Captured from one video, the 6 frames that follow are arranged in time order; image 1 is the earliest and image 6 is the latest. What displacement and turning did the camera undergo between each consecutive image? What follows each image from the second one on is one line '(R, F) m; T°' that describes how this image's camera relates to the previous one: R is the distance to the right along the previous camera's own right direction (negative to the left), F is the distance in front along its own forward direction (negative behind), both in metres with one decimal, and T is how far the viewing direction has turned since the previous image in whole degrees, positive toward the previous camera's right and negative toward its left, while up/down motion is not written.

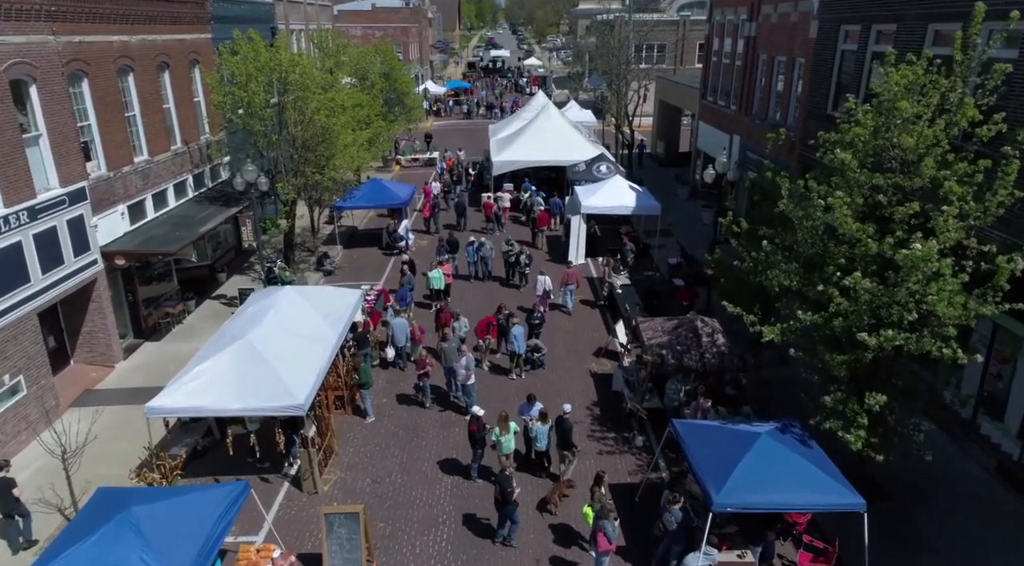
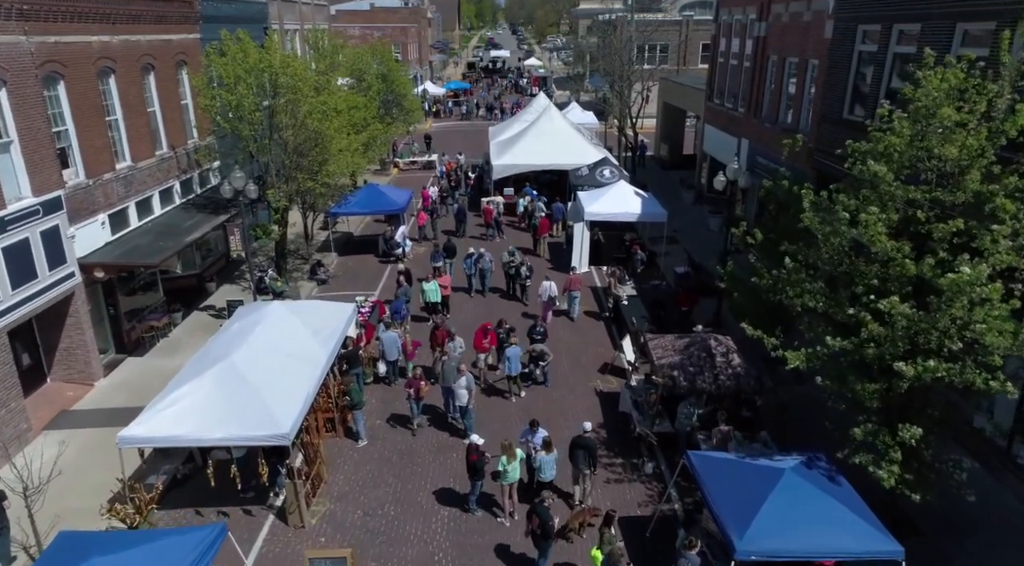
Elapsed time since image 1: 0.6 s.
(0.0, +0.8) m; 0°
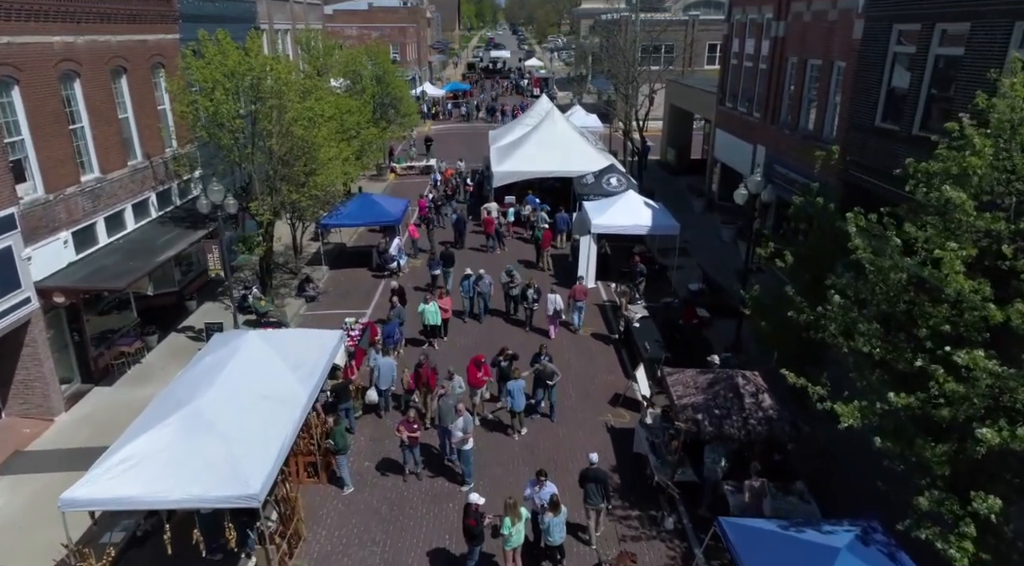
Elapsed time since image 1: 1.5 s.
(0.0, +1.3) m; 0°
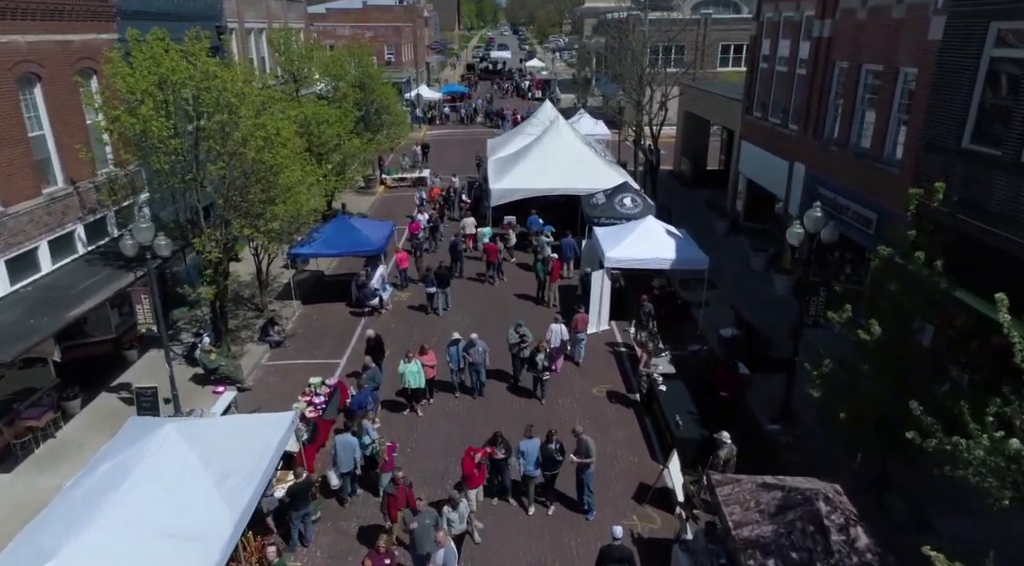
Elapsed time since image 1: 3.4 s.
(0.0, +2.9) m; 0°
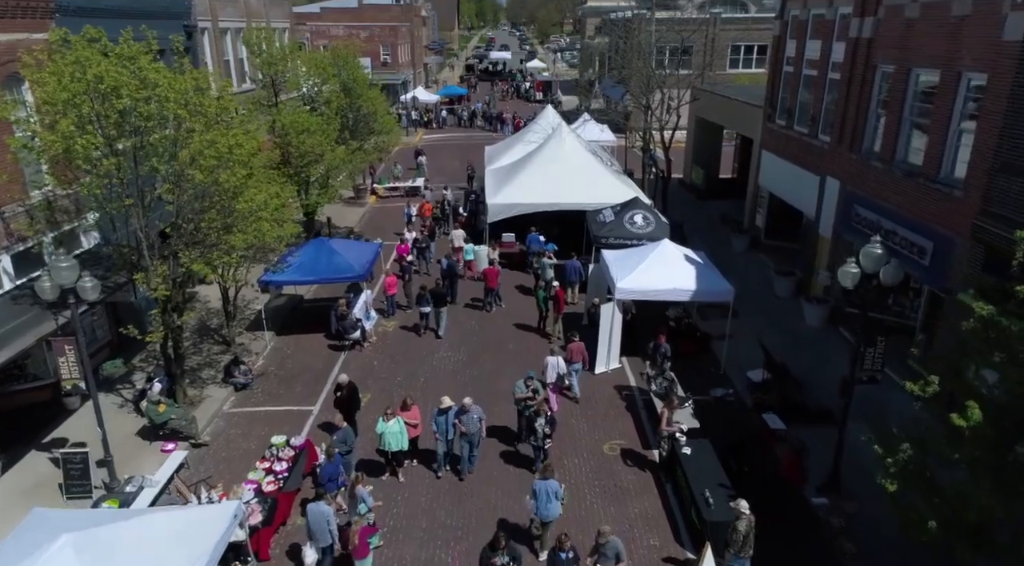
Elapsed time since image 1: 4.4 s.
(0.0, +2.0) m; 0°
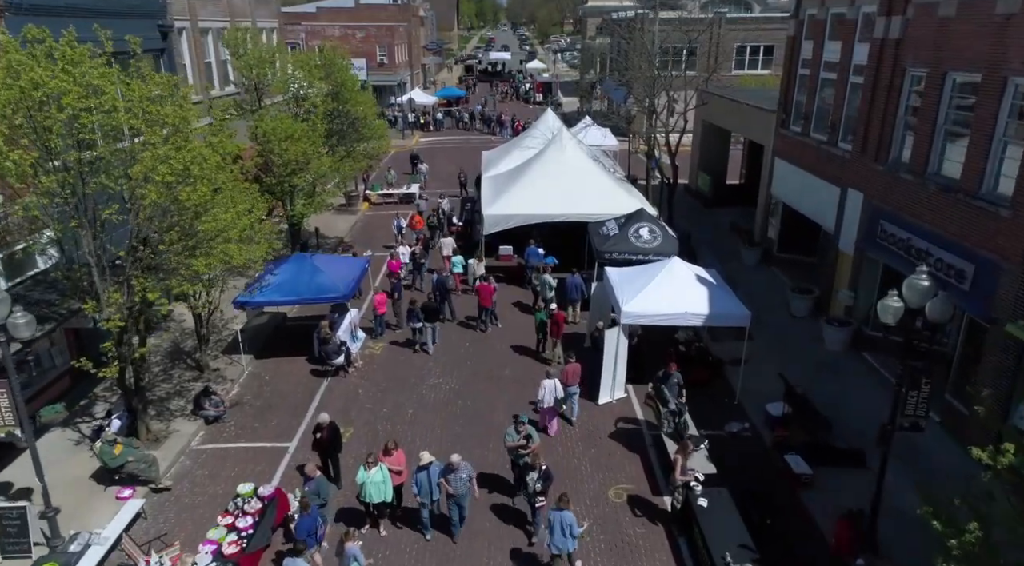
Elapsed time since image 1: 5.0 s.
(+0.1, +1.2) m; 0°
